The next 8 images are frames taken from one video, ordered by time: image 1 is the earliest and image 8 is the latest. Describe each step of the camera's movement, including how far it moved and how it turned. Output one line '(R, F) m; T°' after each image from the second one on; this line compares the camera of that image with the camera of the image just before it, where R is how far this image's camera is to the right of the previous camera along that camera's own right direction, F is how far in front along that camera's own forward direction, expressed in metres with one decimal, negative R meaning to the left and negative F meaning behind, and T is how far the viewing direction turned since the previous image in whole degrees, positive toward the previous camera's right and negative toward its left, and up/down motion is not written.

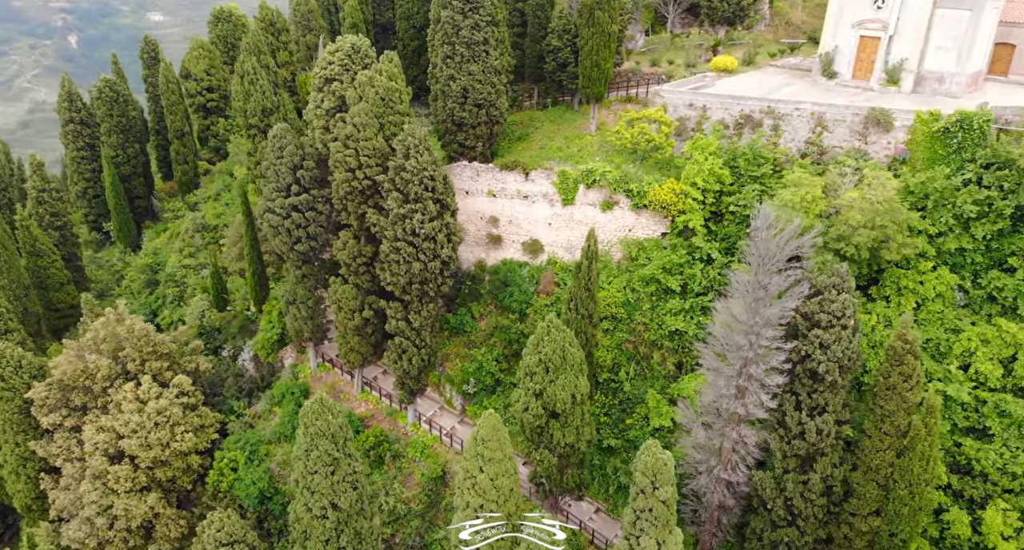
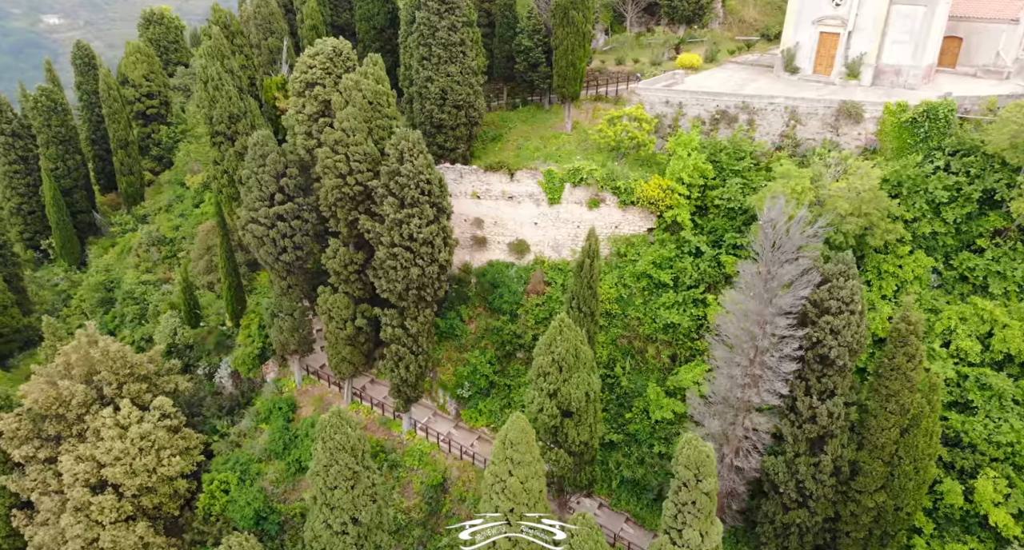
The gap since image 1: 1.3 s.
(-1.4, +0.1) m; +5°
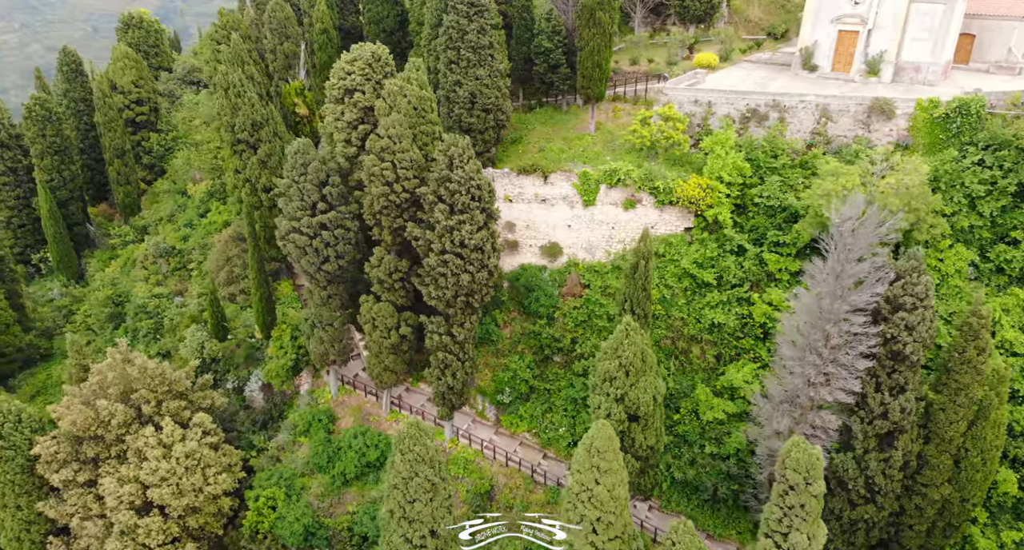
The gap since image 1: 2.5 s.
(-1.9, +0.2) m; +2°
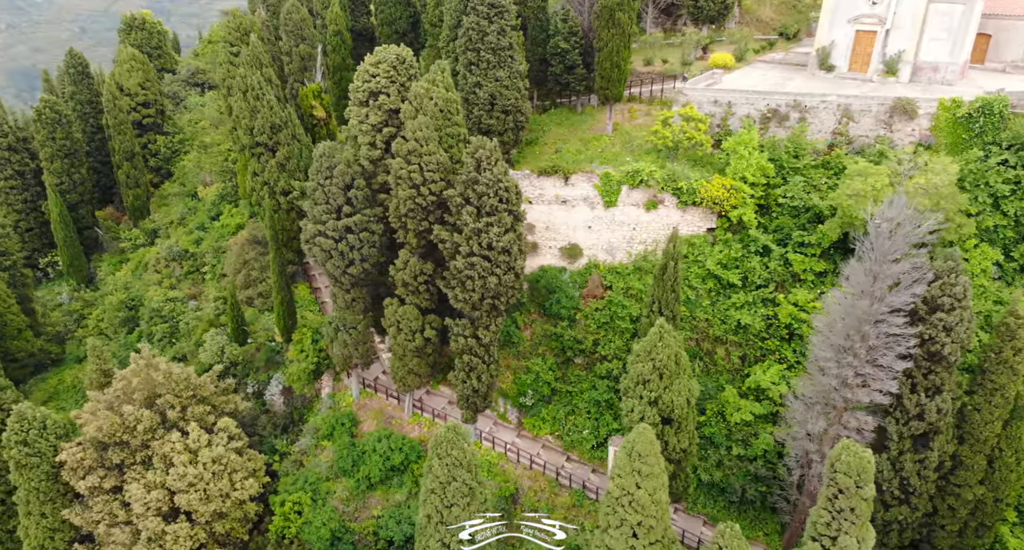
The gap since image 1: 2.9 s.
(-0.7, +0.1) m; 0°
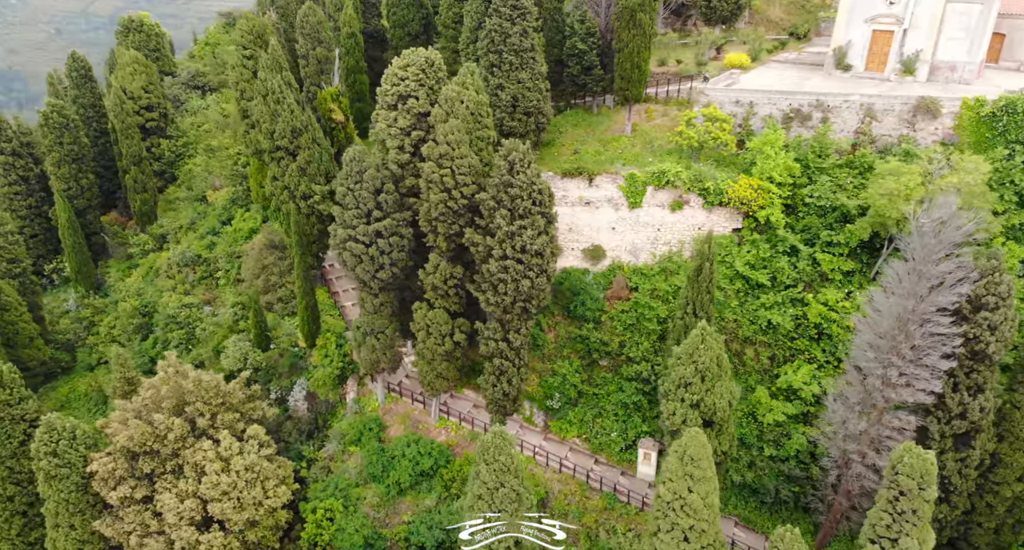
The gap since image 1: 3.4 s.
(-1.0, +0.1) m; +1°
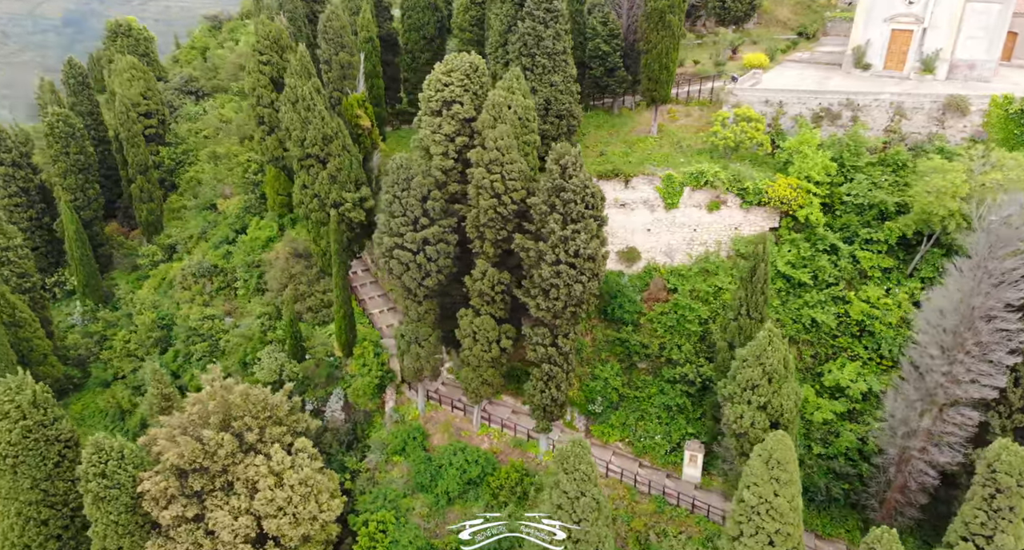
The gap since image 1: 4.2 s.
(-1.7, +0.1) m; +2°
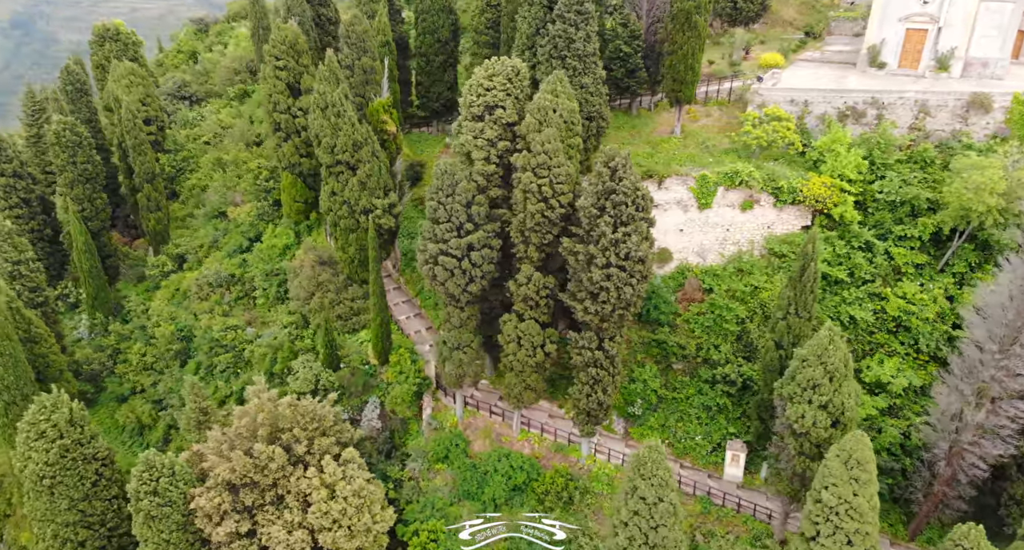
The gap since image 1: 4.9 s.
(-1.6, +0.1) m; +2°
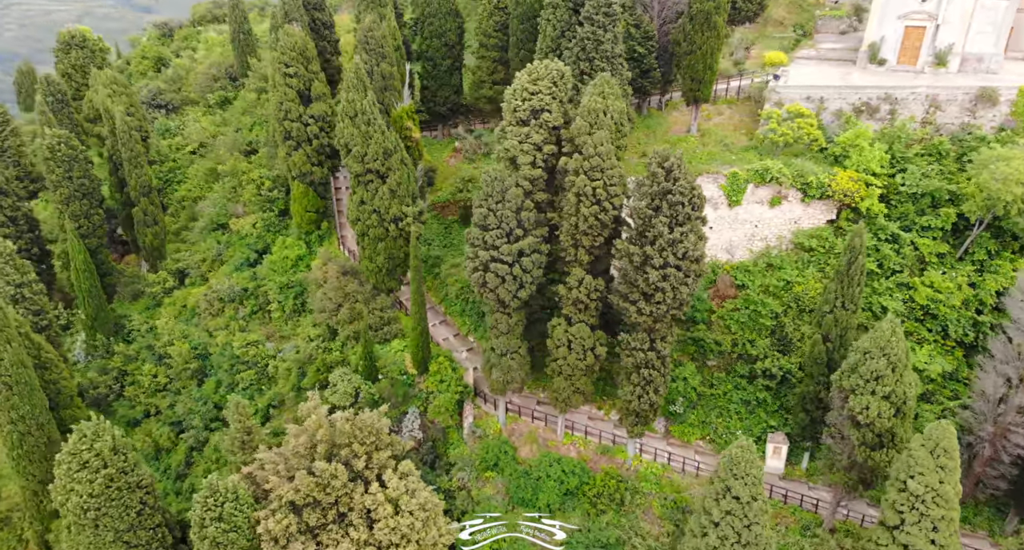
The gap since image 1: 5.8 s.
(-2.2, +0.1) m; +3°
